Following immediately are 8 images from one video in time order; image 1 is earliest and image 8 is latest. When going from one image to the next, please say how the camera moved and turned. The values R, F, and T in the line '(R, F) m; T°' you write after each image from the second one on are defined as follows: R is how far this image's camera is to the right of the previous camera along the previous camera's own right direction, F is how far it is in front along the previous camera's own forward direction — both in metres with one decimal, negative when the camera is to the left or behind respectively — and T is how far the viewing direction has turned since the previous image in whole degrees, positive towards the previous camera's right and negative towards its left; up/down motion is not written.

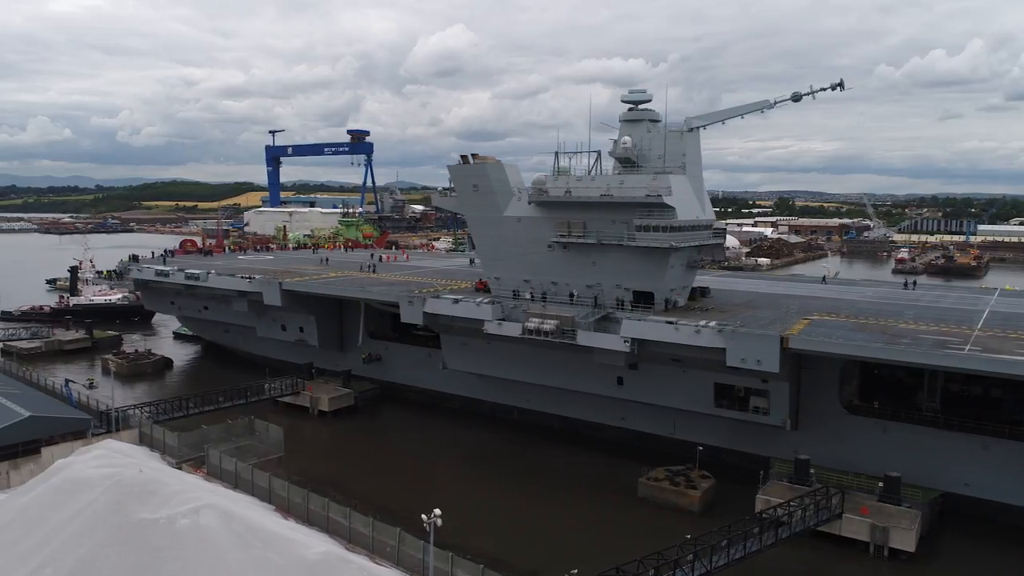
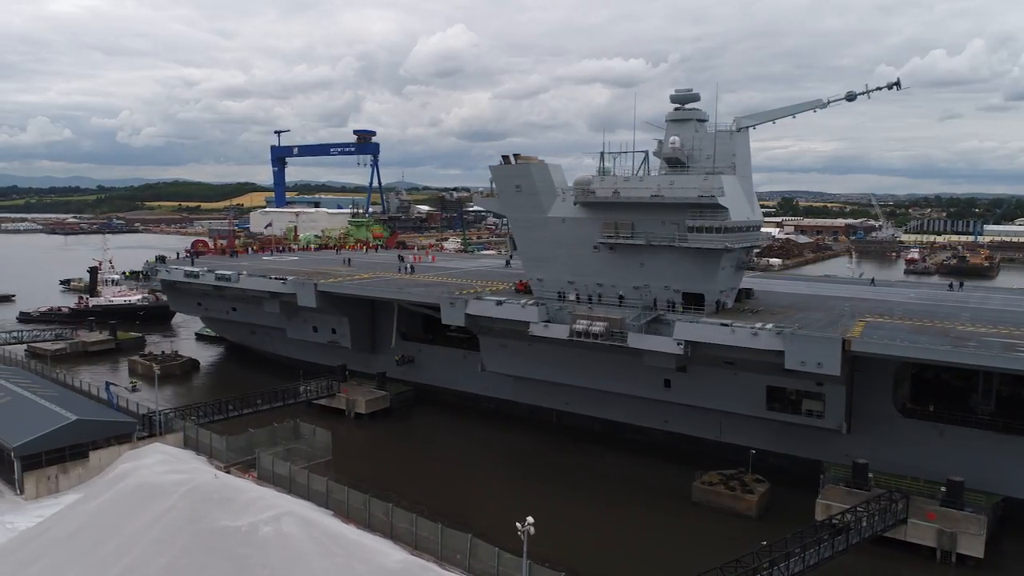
(-1.0, +0.2) m; 0°
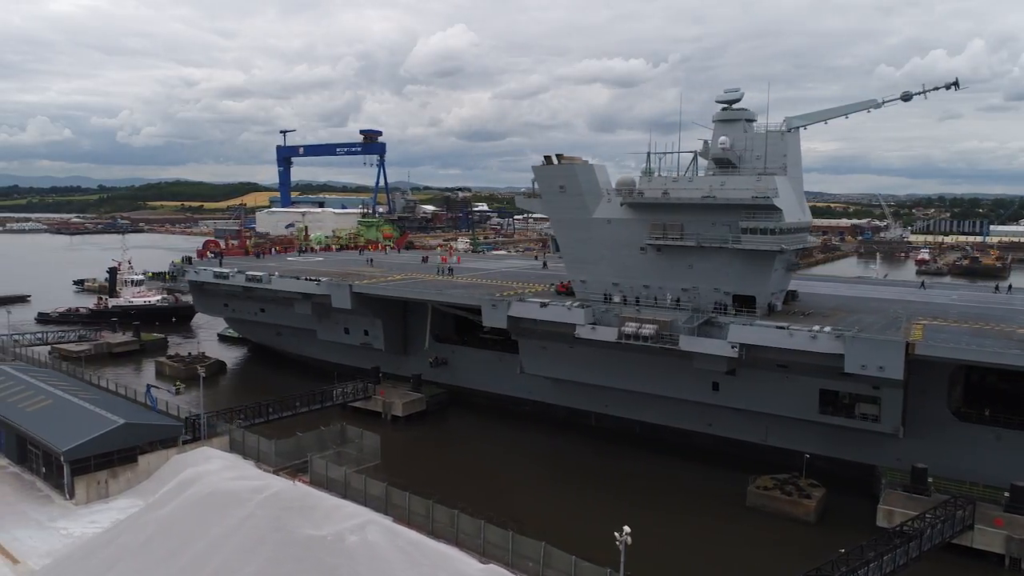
(-1.0, +0.2) m; 0°
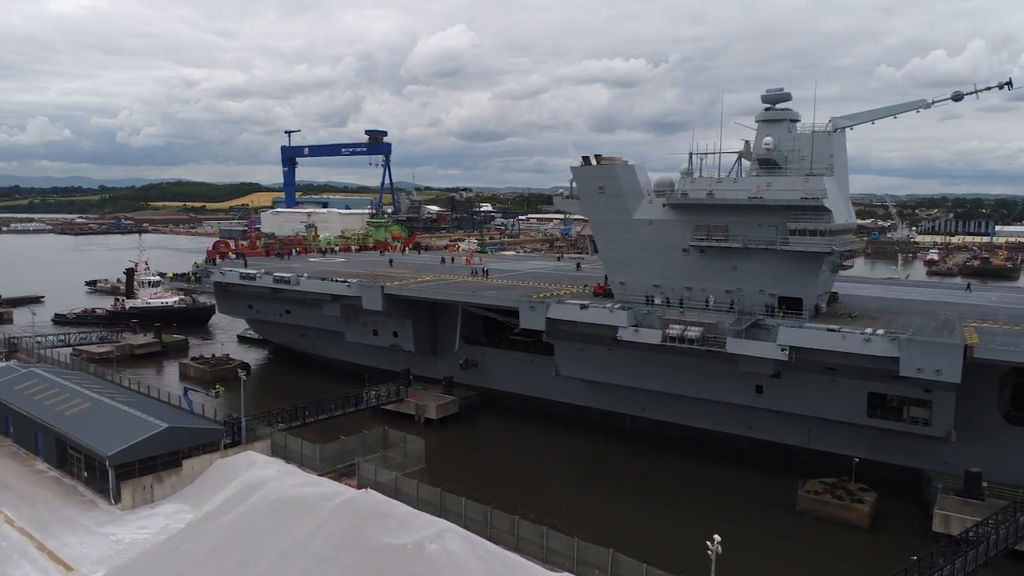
(-0.9, +0.1) m; 0°
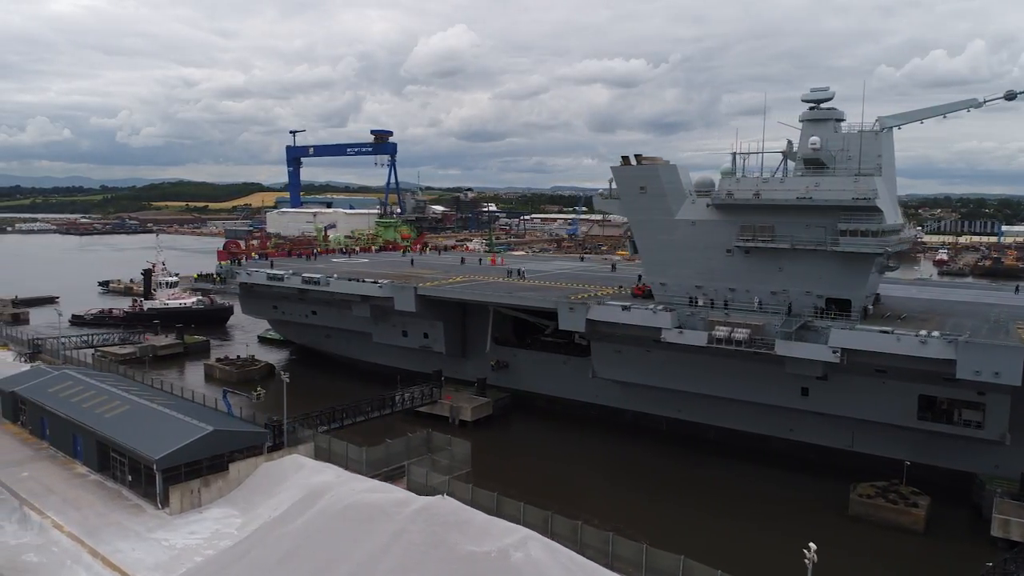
(-0.9, +0.1) m; 0°
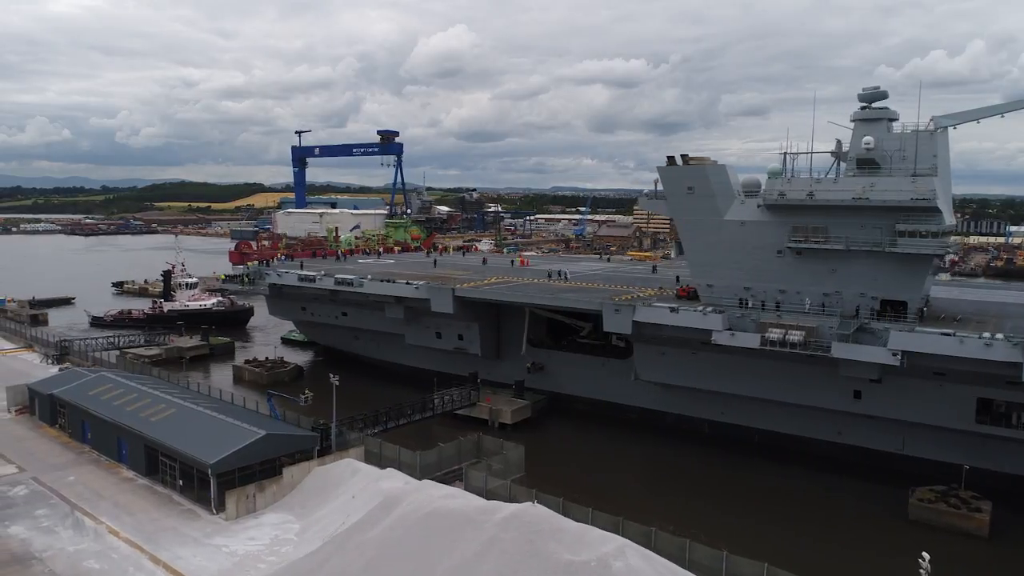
(-1.0, +0.2) m; 0°
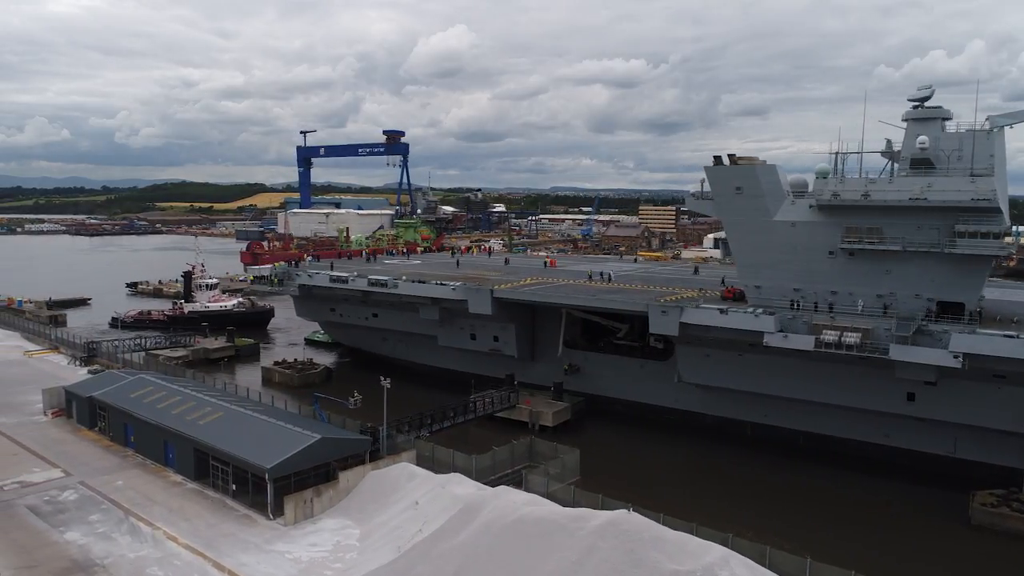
(-1.0, +0.2) m; 0°
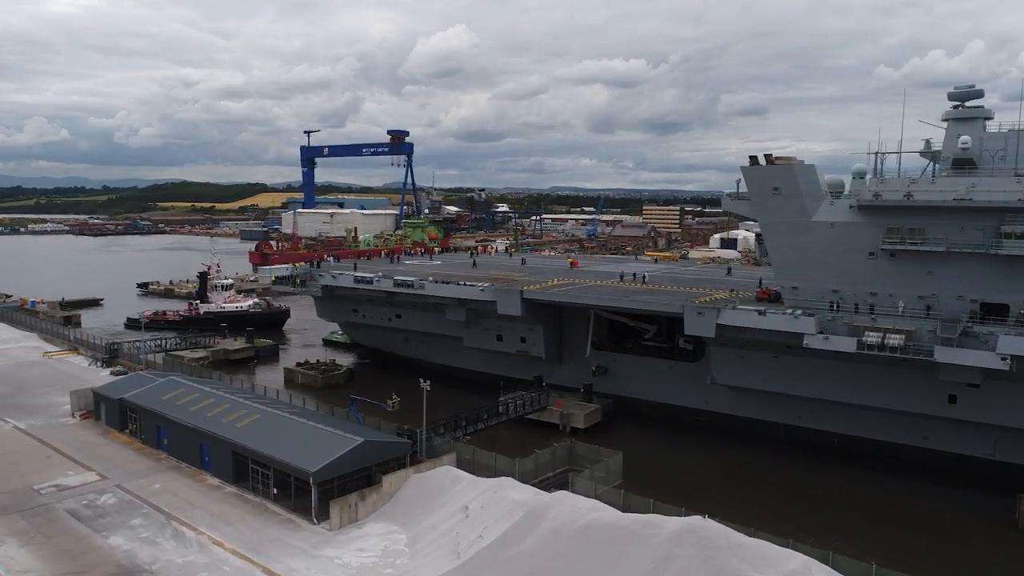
(-0.8, +0.1) m; 0°
